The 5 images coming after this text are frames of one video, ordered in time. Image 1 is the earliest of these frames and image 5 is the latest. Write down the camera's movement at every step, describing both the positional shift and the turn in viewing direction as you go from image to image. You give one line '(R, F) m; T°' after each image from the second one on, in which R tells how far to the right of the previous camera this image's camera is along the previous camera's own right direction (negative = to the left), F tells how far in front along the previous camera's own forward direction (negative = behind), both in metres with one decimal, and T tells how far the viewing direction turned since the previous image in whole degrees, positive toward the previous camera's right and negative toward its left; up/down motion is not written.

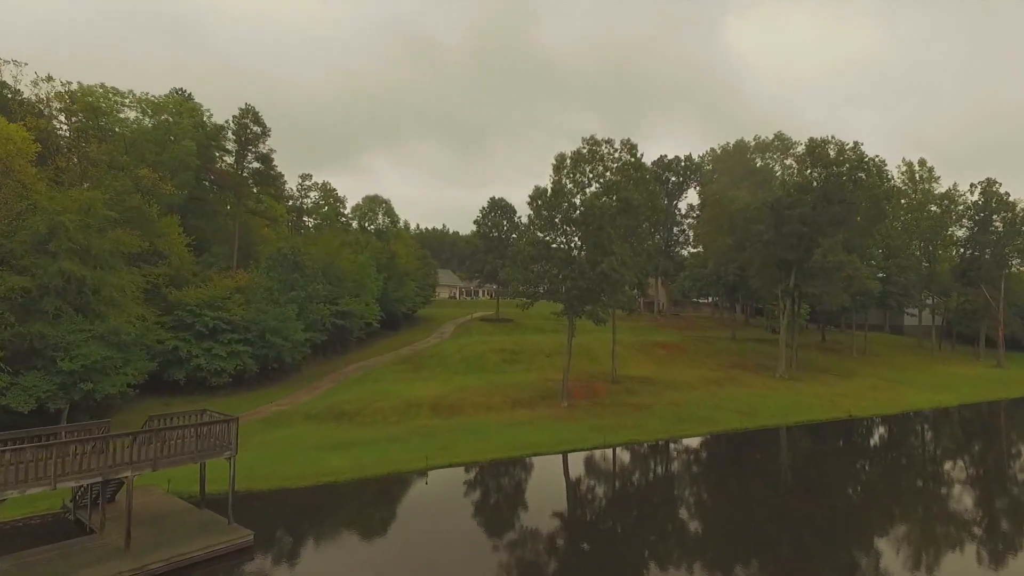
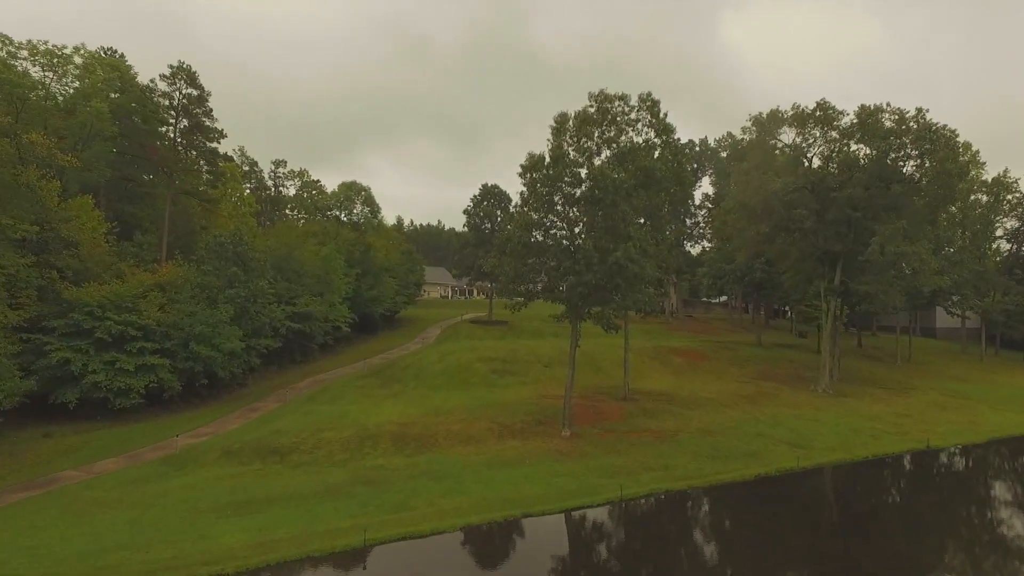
(+0.5, +6.5) m; 0°
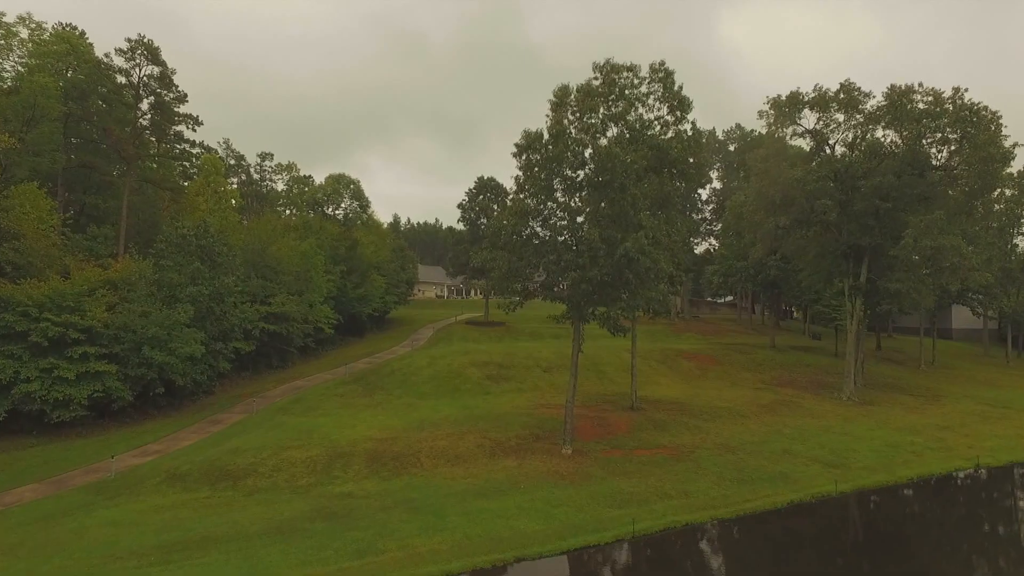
(+0.2, +2.9) m; 0°
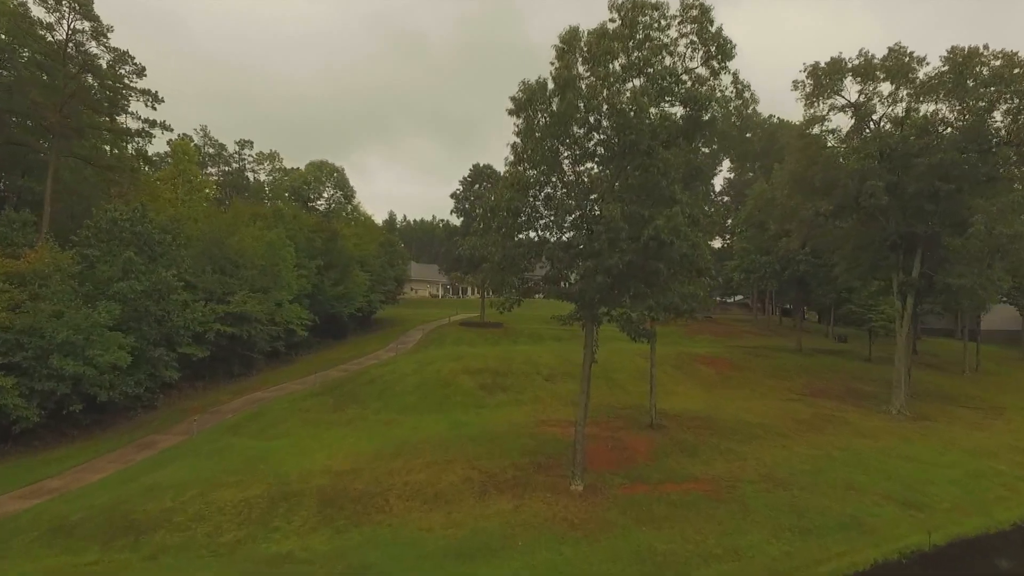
(+0.1, +4.2) m; 0°
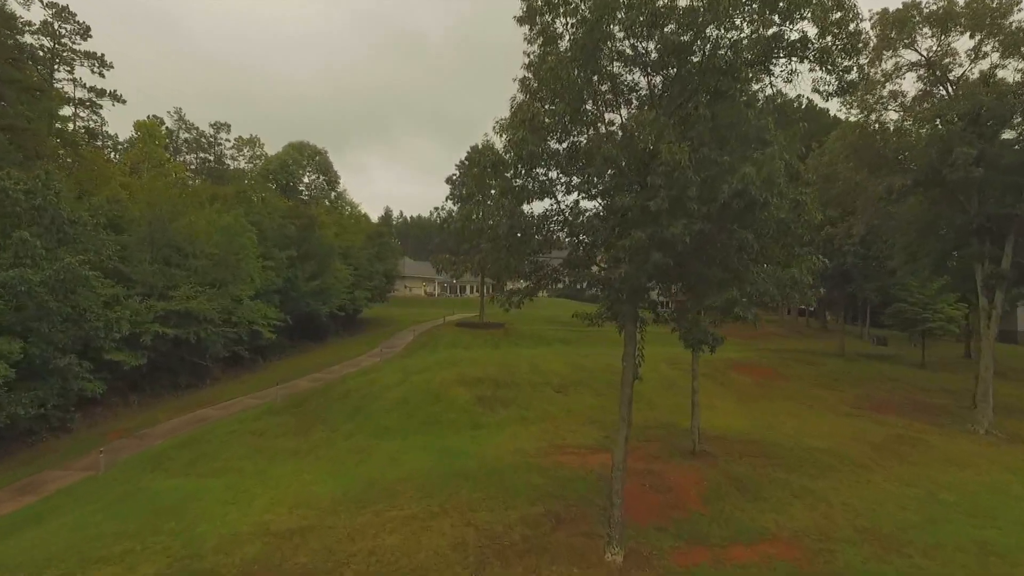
(-0.2, +4.7) m; 0°
